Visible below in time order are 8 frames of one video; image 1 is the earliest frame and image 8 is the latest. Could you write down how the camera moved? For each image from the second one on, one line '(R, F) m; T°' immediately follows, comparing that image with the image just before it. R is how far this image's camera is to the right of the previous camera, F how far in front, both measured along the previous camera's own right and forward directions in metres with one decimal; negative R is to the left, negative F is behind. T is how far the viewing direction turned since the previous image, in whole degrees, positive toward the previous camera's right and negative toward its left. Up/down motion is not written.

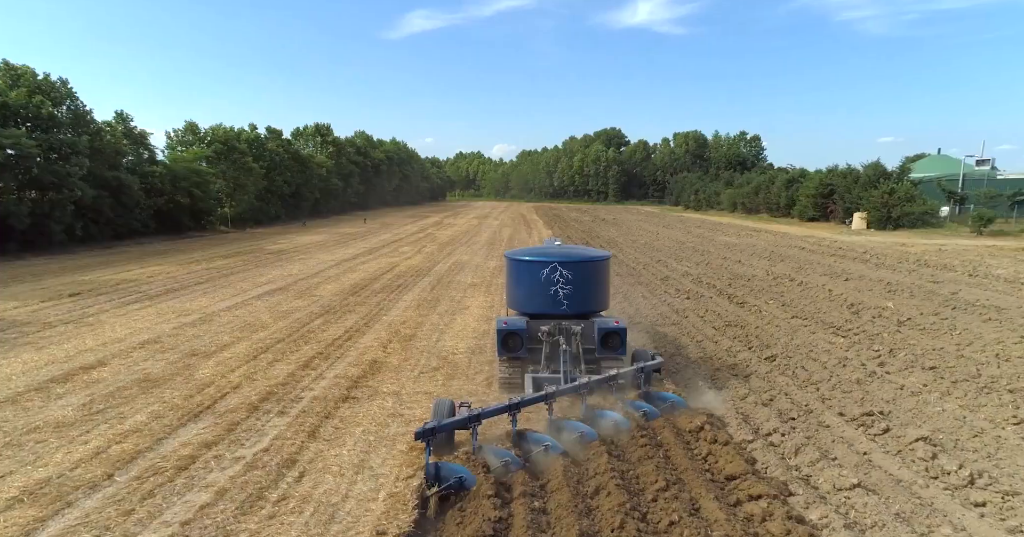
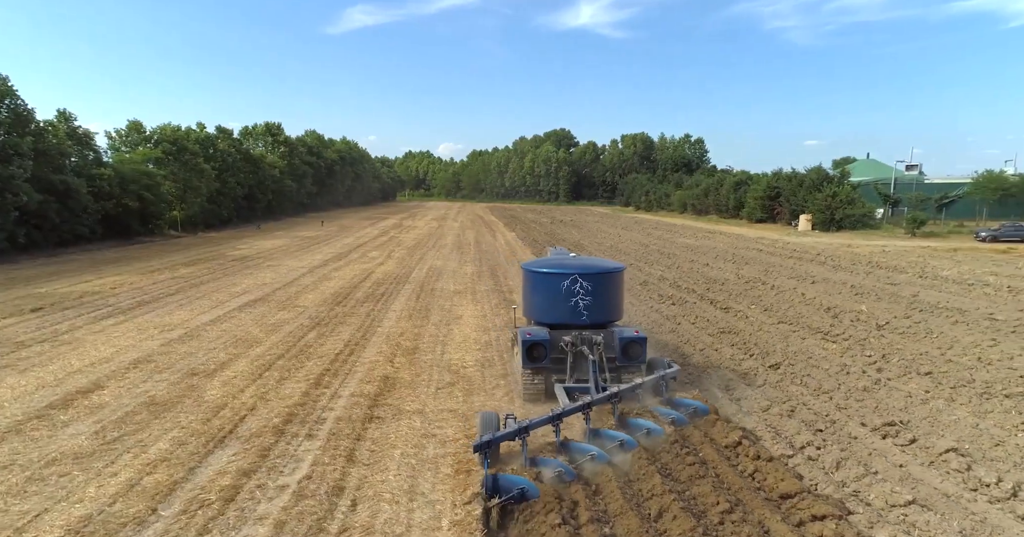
(-0.4, +0.1) m; +3°
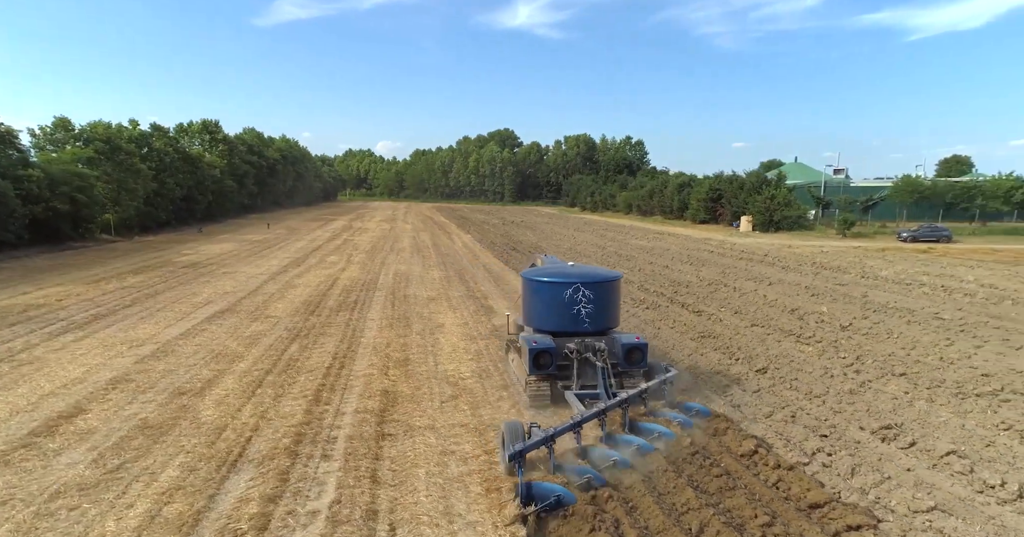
(-0.4, 0.0) m; +4°
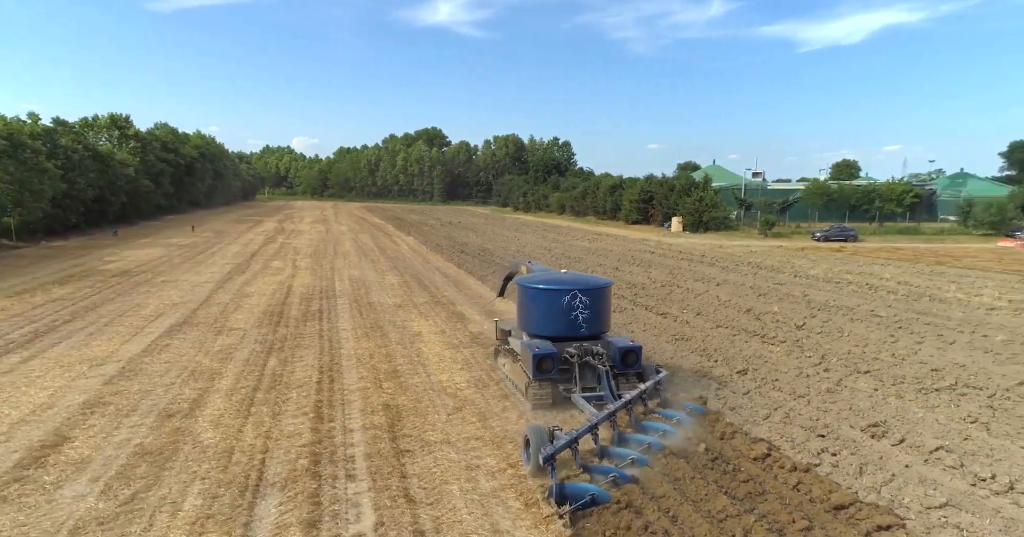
(-0.5, 0.0) m; +5°
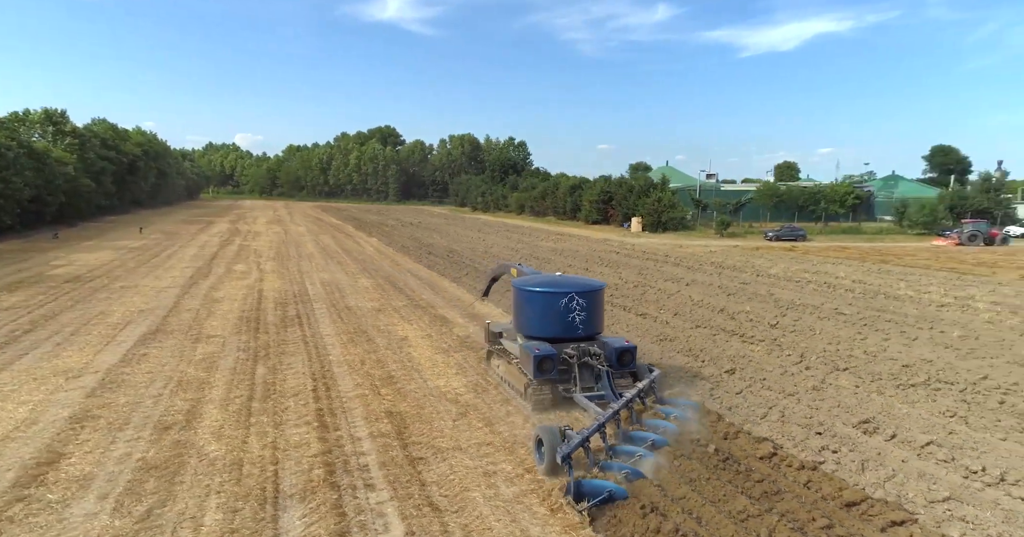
(-0.3, 0.0) m; +3°
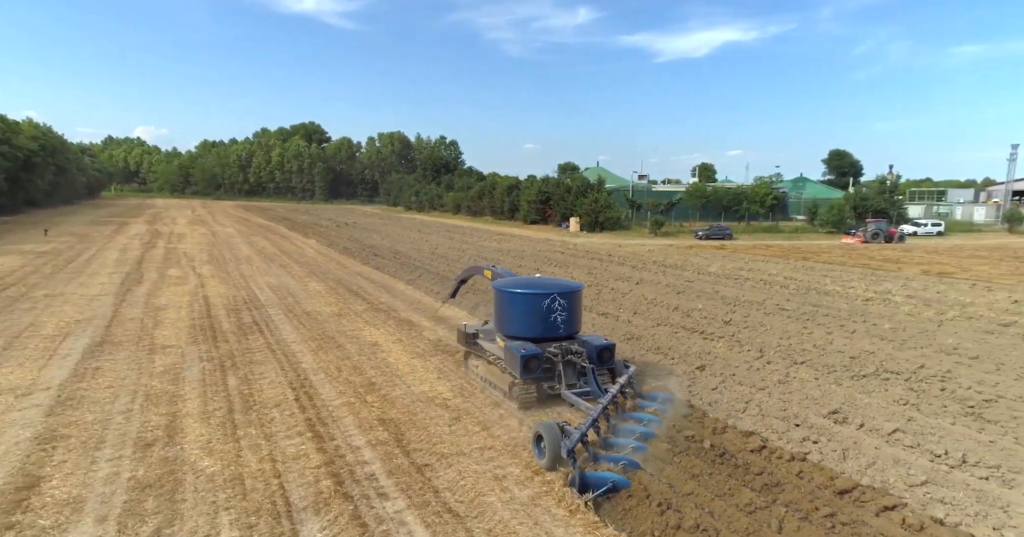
(-0.4, -0.1) m; +5°
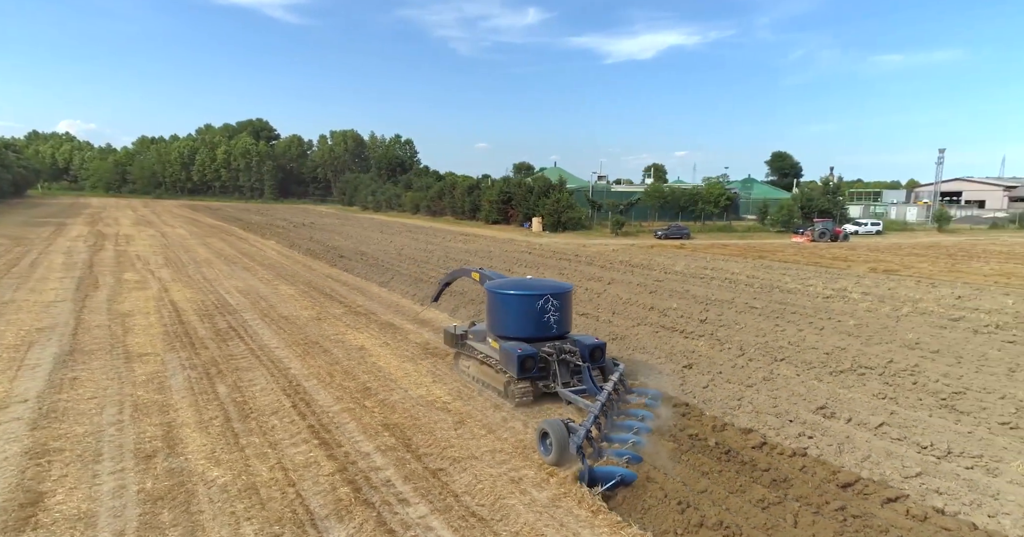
(-0.3, -0.1) m; +3°
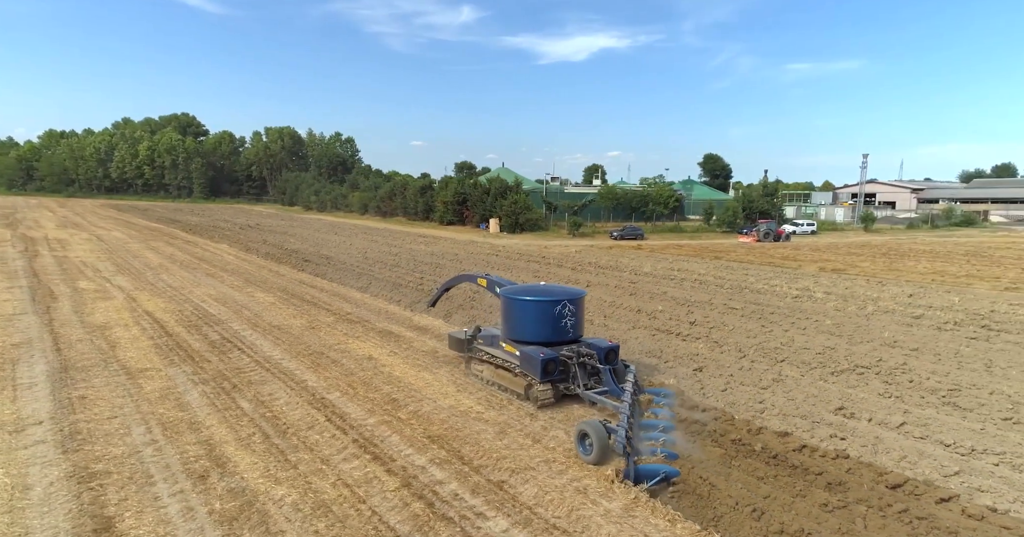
(-0.6, -0.1) m; +3°
